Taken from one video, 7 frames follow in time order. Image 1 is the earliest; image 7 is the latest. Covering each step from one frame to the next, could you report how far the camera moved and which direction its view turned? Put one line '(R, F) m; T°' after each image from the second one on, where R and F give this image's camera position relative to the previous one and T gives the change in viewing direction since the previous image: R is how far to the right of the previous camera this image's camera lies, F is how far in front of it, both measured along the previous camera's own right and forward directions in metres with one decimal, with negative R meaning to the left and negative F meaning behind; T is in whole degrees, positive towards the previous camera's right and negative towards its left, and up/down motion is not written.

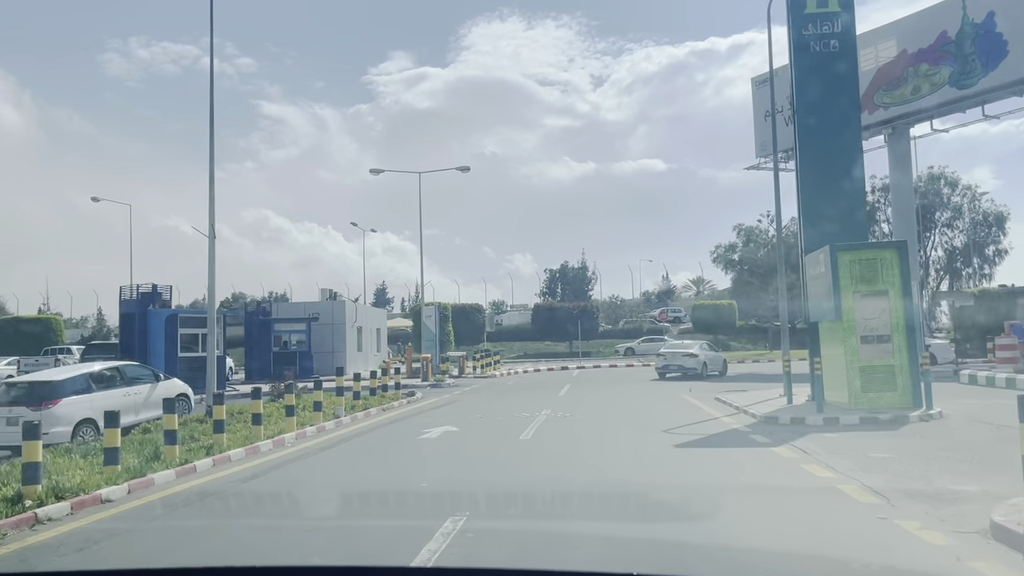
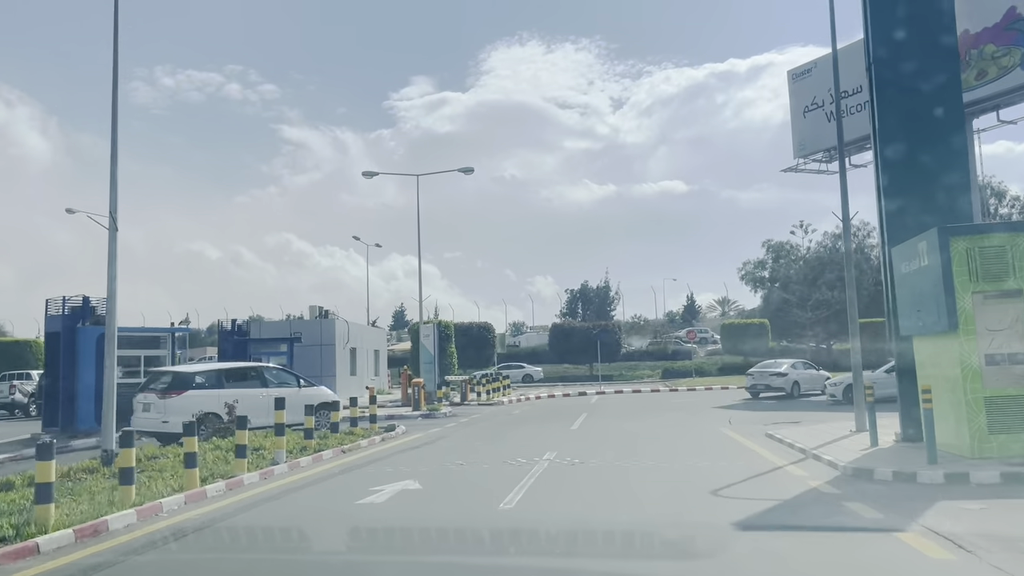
(+0.1, +1.0) m; -1°
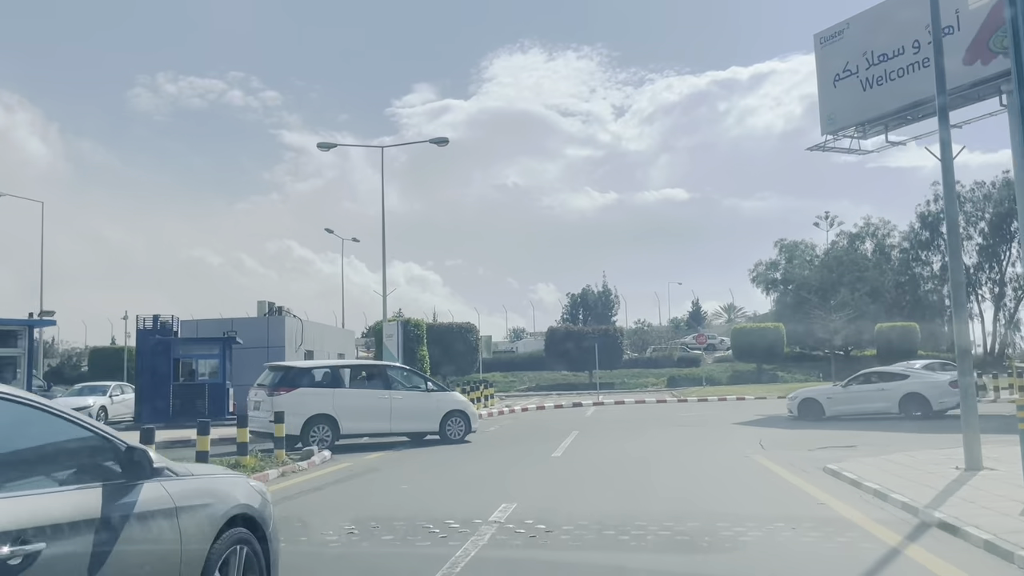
(+0.2, +1.2) m; 0°
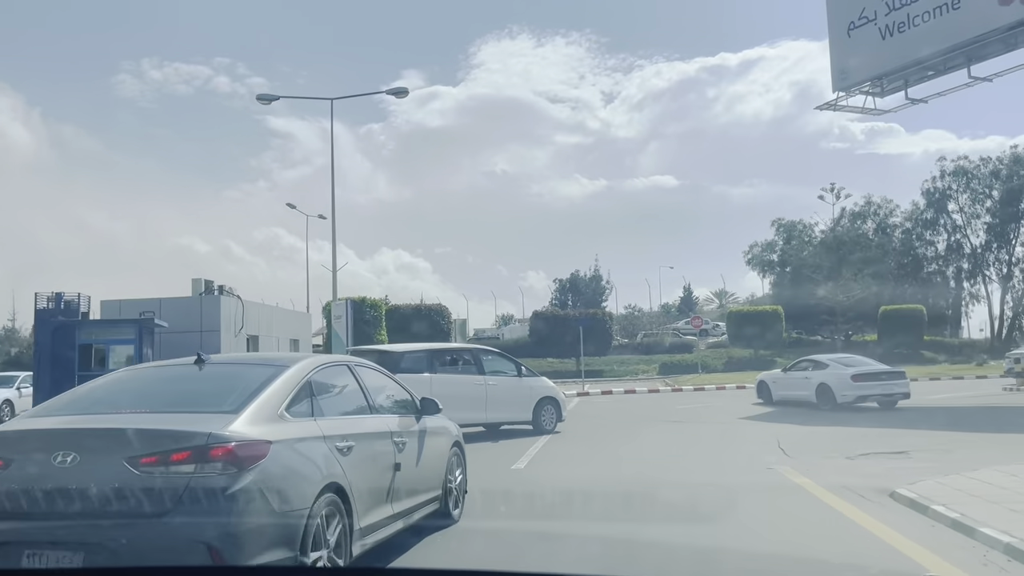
(+0.1, +0.9) m; +1°
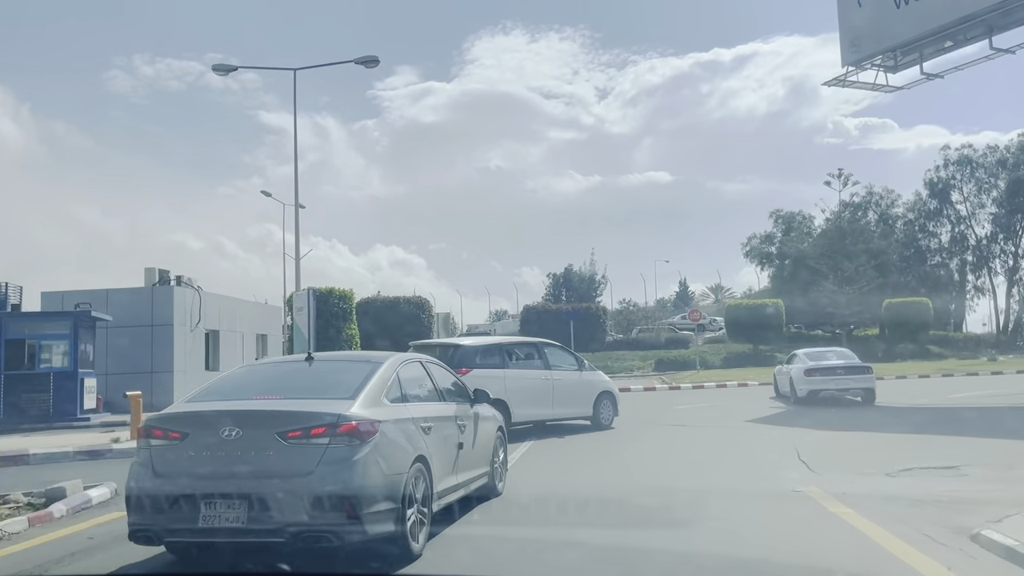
(+0.1, +0.5) m; 0°
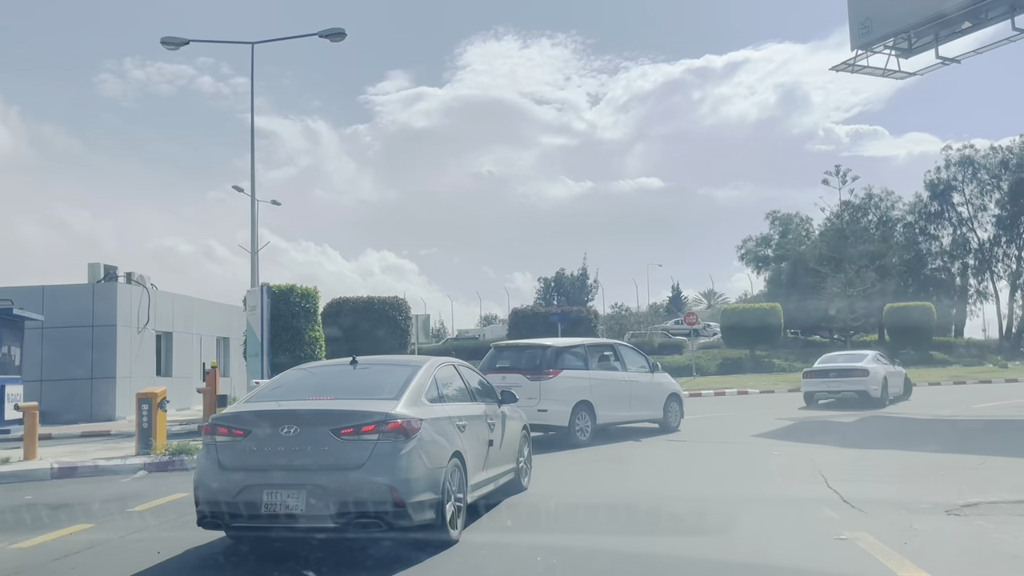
(+0.1, +0.5) m; +1°
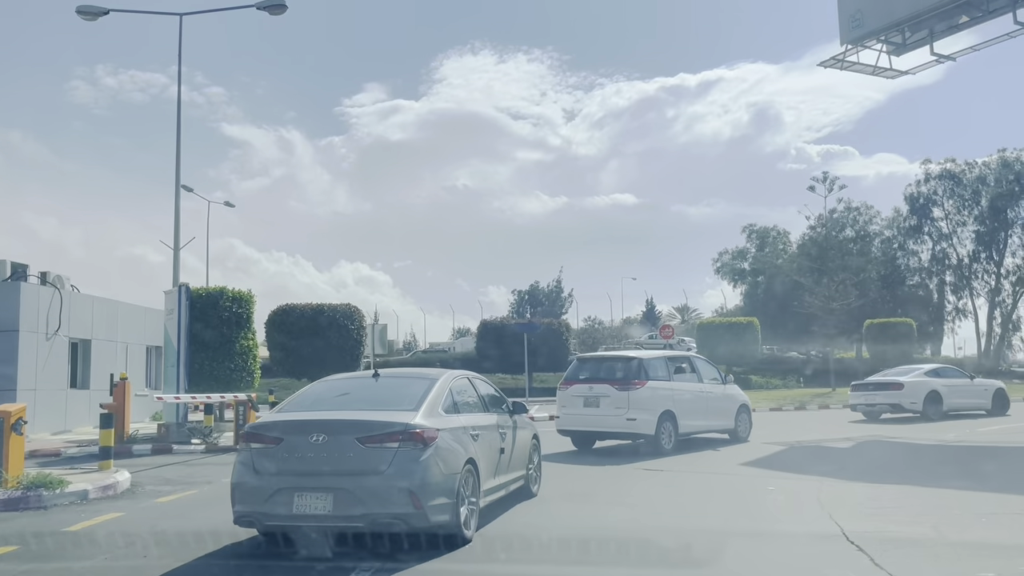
(+0.1, +0.5) m; +2°
